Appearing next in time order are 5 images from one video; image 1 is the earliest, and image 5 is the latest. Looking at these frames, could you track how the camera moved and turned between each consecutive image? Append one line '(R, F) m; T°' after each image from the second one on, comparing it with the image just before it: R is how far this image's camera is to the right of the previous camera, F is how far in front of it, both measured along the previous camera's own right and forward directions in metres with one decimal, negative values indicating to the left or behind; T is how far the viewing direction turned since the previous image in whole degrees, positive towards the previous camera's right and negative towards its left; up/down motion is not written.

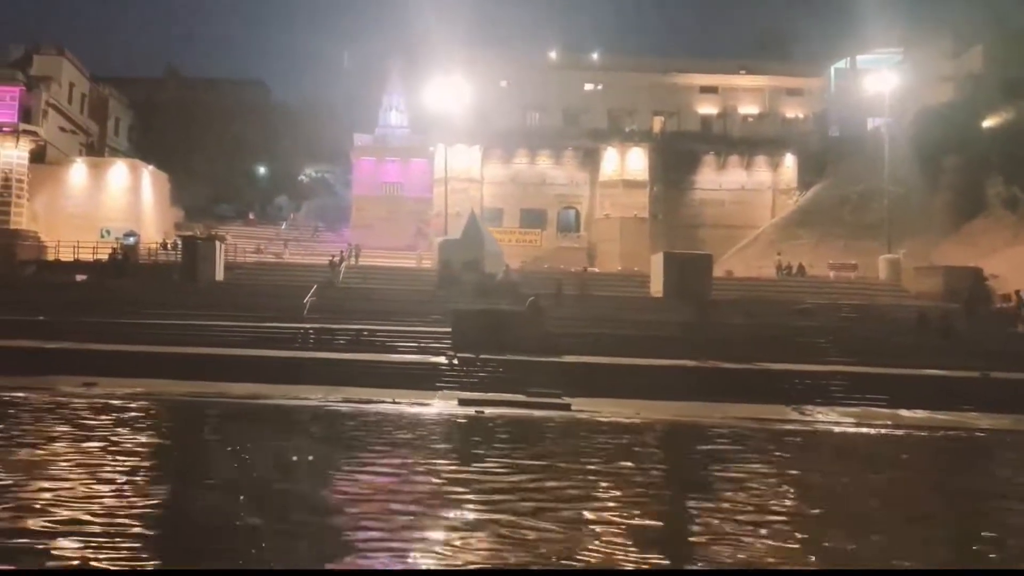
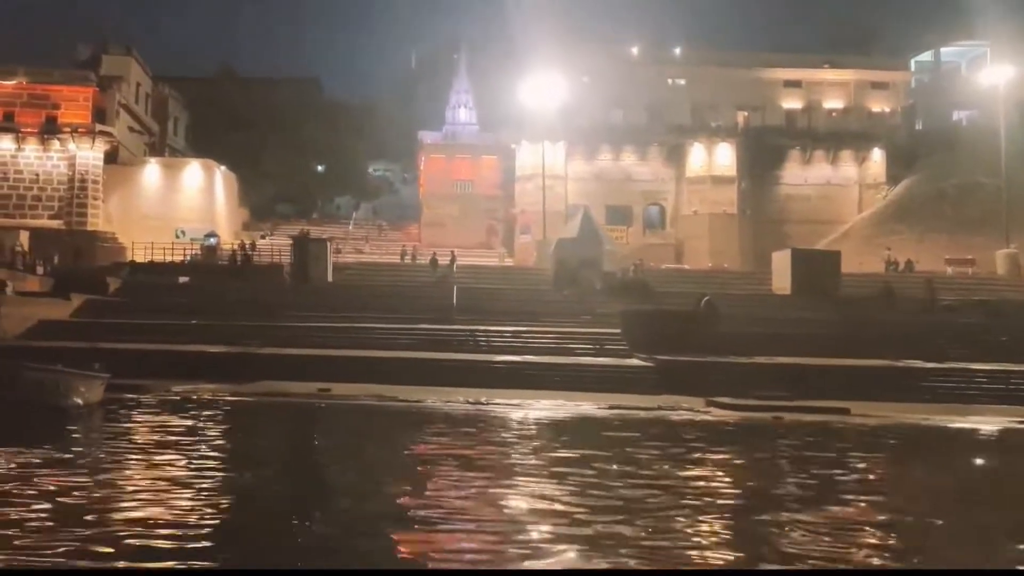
(-3.3, +0.2) m; 0°
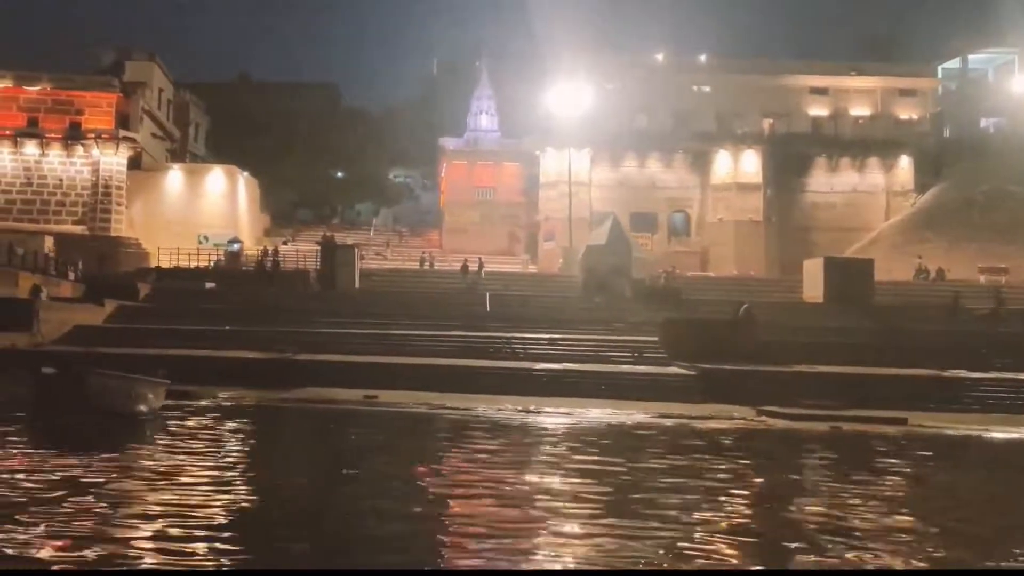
(-0.5, +0.1) m; -1°
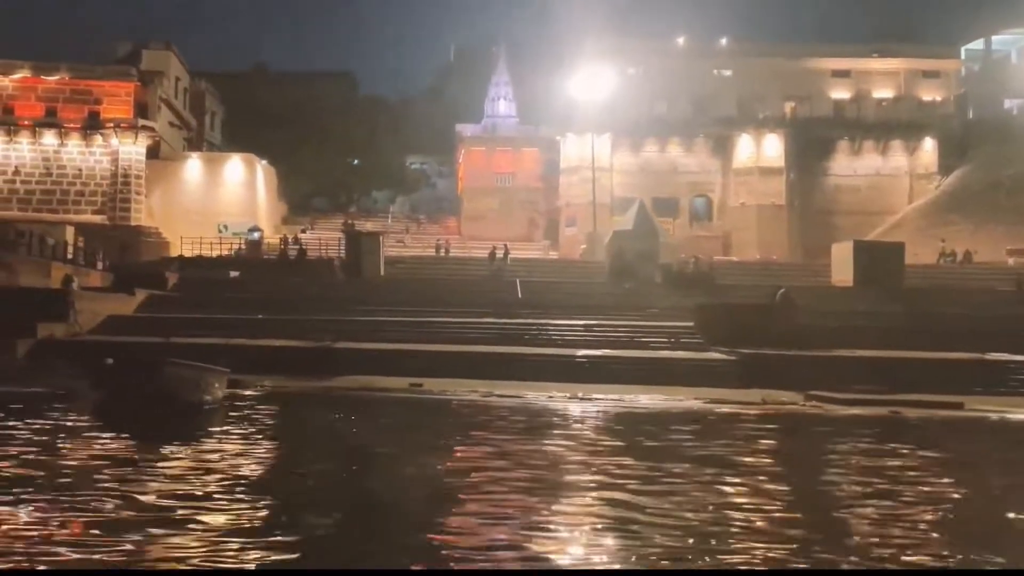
(-0.5, +0.1) m; 0°
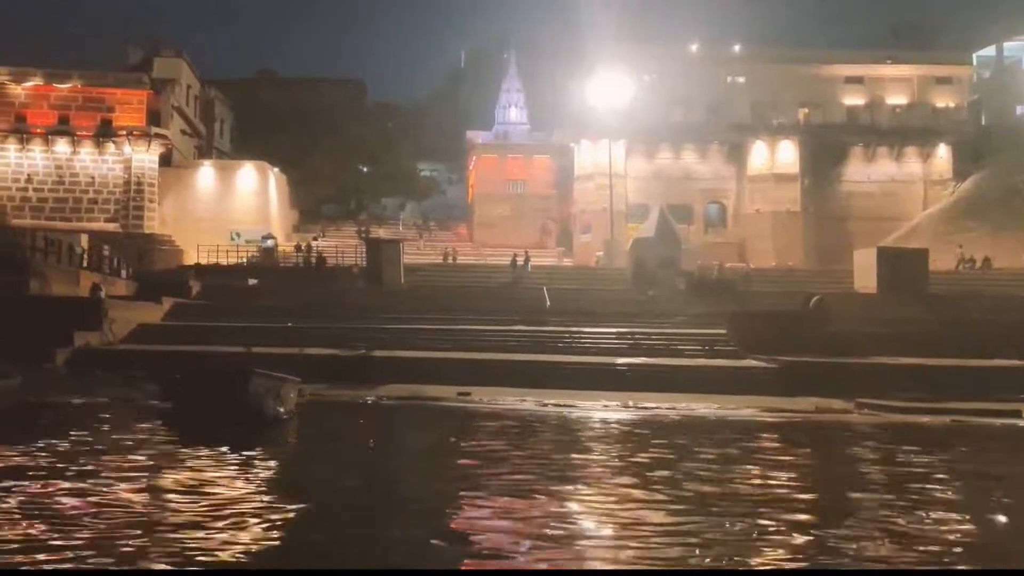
(-0.7, 0.0) m; 0°
